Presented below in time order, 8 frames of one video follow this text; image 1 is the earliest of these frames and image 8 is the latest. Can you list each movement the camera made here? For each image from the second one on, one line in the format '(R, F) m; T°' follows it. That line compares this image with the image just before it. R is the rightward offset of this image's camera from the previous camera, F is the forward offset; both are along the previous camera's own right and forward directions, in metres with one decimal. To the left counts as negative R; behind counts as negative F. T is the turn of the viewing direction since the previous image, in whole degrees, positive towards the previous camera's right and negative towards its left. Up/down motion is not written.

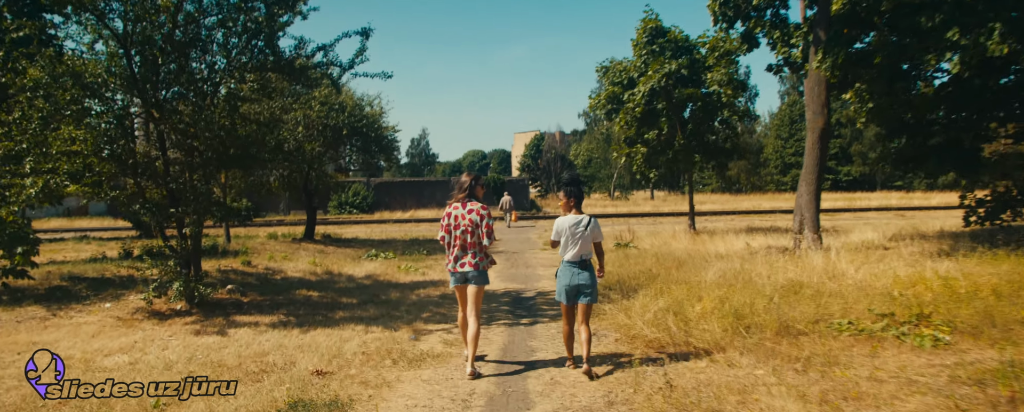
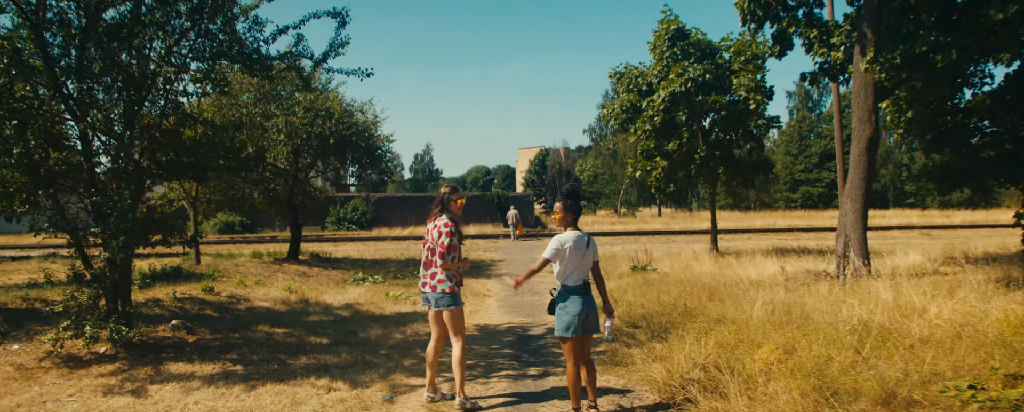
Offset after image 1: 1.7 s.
(0.0, +1.7) m; 0°
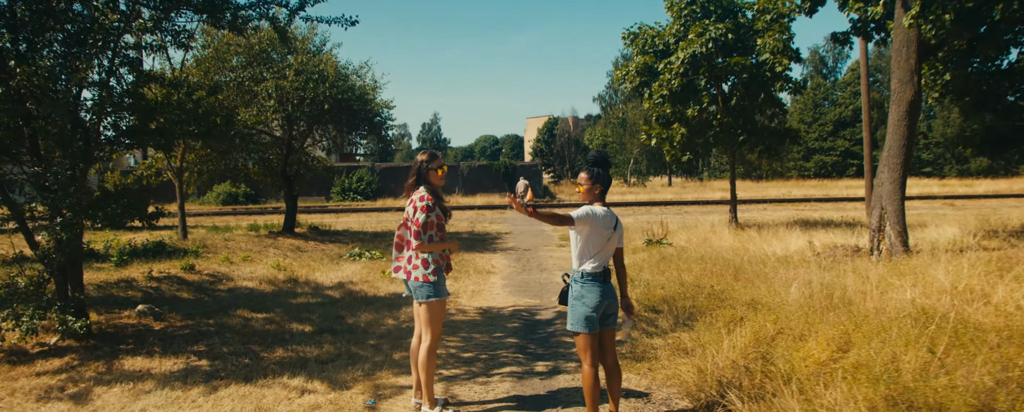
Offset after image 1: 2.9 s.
(0.0, +1.0) m; -1°
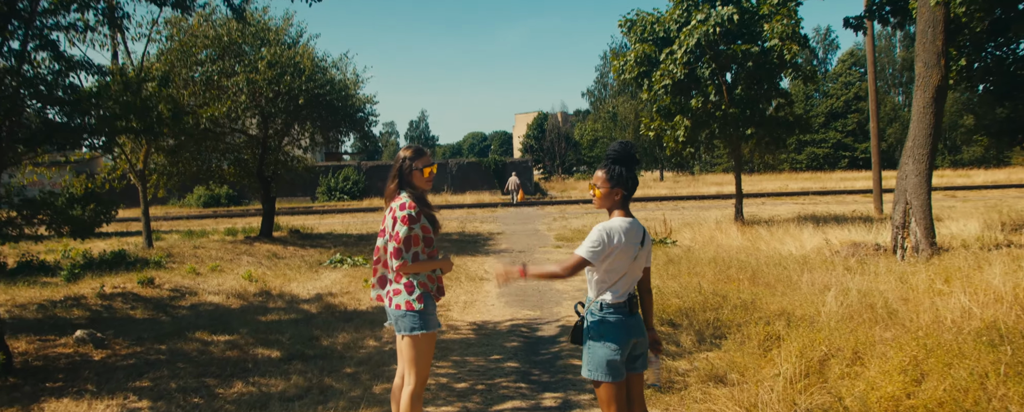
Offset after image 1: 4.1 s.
(-0.1, +1.0) m; +1°
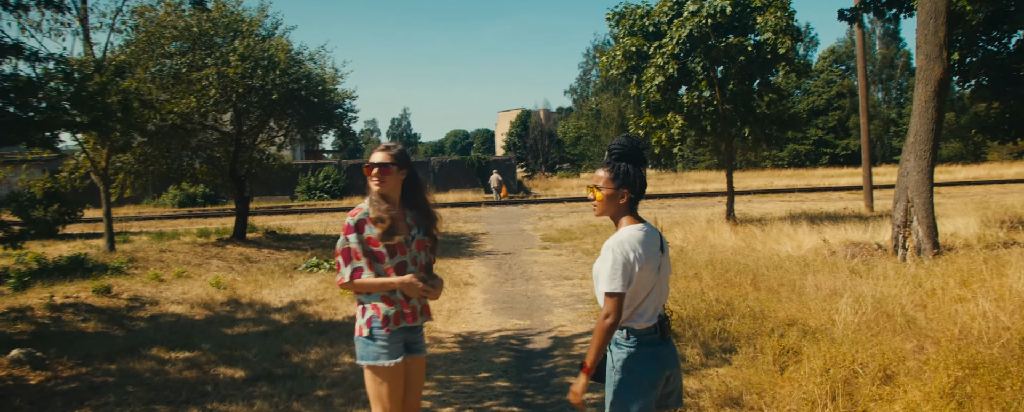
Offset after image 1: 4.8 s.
(-0.1, +0.6) m; +1°
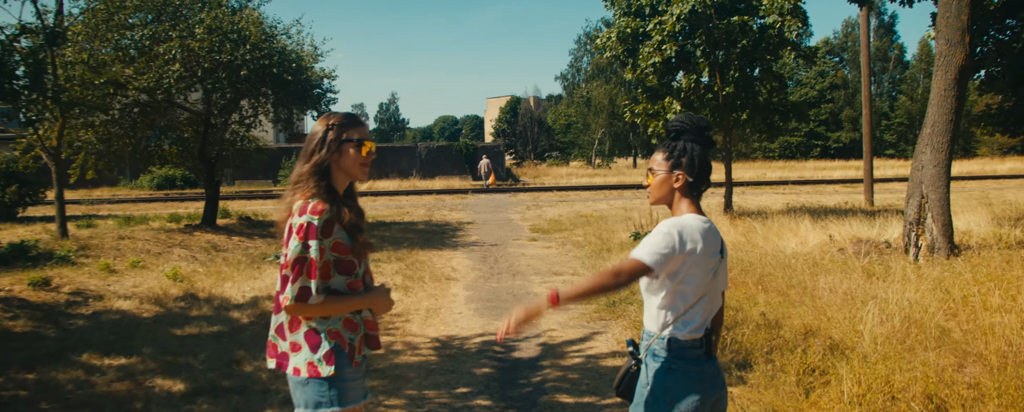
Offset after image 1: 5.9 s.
(0.0, +0.8) m; +1°
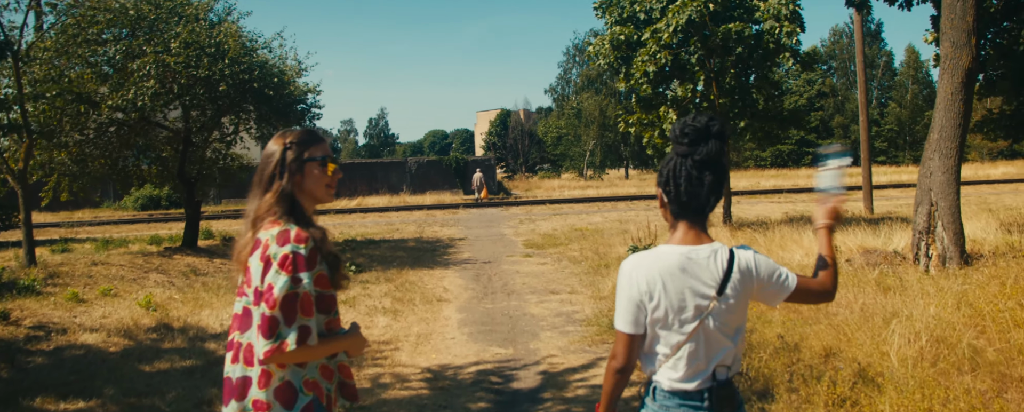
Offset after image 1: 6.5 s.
(0.0, +0.4) m; +1°
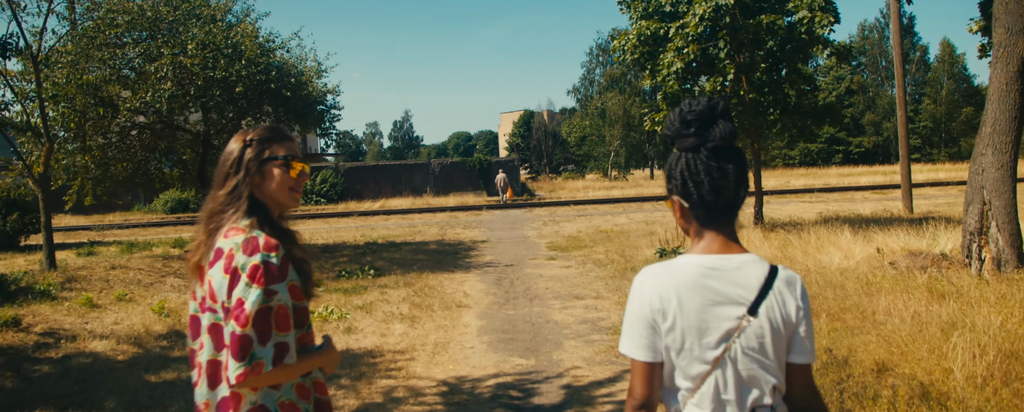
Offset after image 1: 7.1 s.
(0.0, +0.4) m; -2°
